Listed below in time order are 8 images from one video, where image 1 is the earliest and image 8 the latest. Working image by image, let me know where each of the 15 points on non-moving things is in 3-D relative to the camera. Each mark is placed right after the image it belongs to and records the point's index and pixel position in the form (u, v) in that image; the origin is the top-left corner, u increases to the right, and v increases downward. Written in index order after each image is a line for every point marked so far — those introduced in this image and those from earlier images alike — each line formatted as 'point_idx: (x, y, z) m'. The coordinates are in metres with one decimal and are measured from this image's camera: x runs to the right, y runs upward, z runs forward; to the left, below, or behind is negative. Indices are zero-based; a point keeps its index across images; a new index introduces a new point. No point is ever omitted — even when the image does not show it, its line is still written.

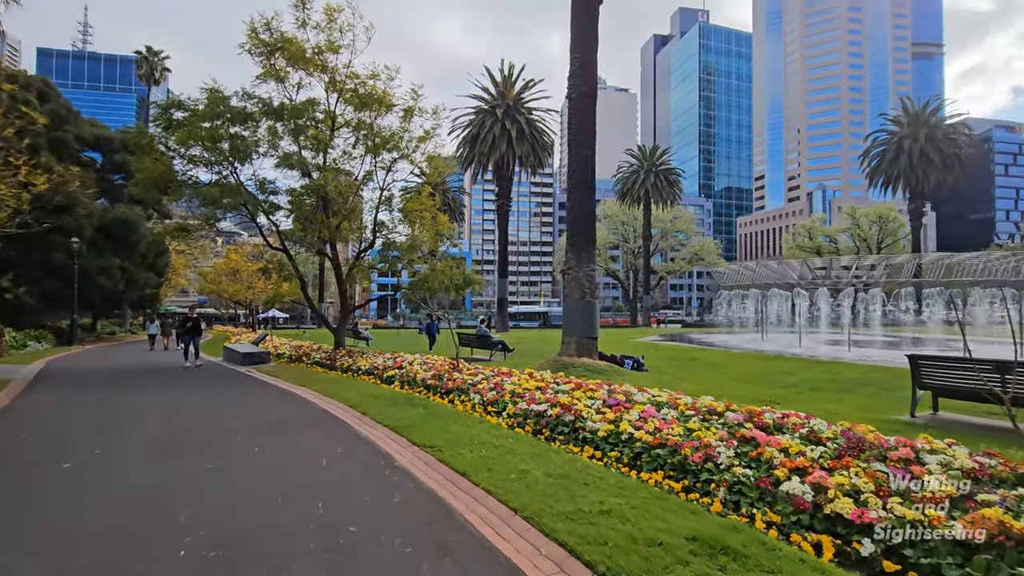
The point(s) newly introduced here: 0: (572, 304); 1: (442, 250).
0: (+1.5, -0.4, +13.3) m
1: (-2.7, +1.4, +19.4) m
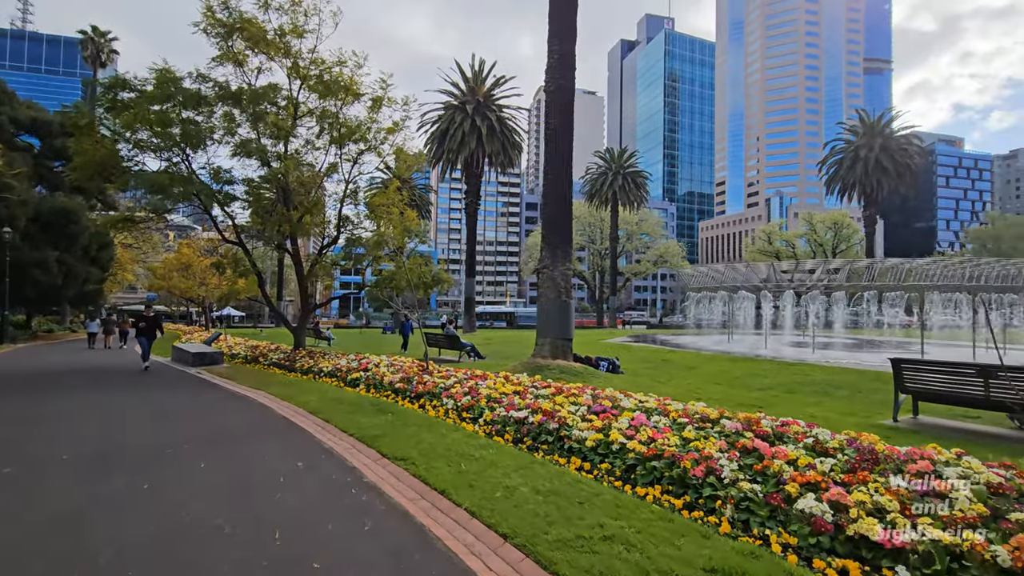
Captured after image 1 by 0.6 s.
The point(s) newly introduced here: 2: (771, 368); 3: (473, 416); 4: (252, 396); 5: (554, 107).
0: (+0.9, -0.4, +12.8) m
1: (-3.8, +1.5, +18.7) m
2: (+7.3, -2.3, +14.5) m
3: (-0.6, -1.9, +7.8) m
4: (-5.2, -2.2, +10.4) m
5: (+1.1, +4.6, +13.2) m
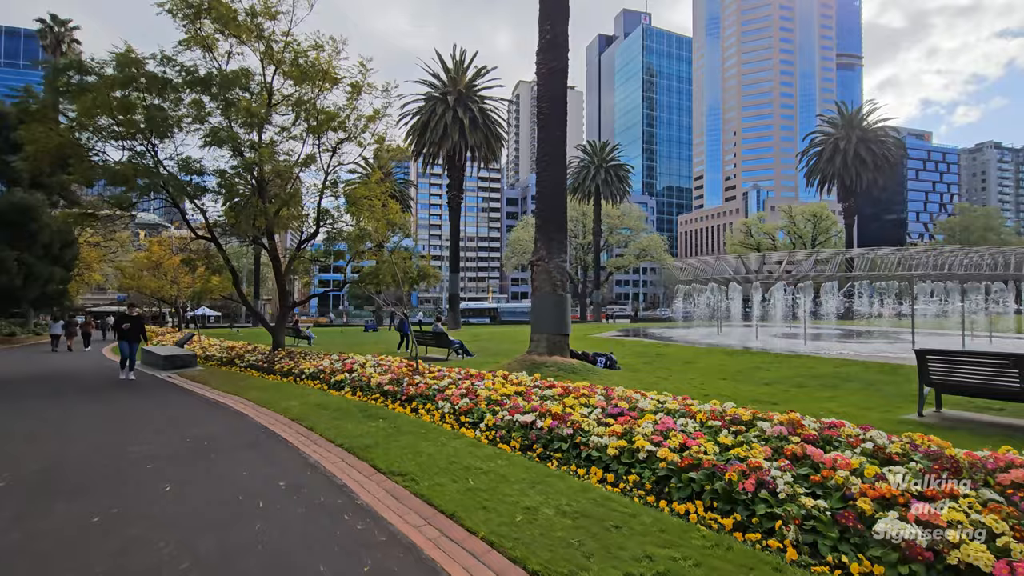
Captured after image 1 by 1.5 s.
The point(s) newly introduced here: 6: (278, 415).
0: (+0.7, -0.2, +12.2) m
1: (-4.2, +1.6, +17.9) m
2: (+7.1, -2.0, +14.1) m
3: (-0.5, -1.8, +7.1) m
4: (-5.3, -2.1, +9.6) m
5: (+0.8, +4.8, +12.6) m
6: (-3.7, -2.0, +8.2) m
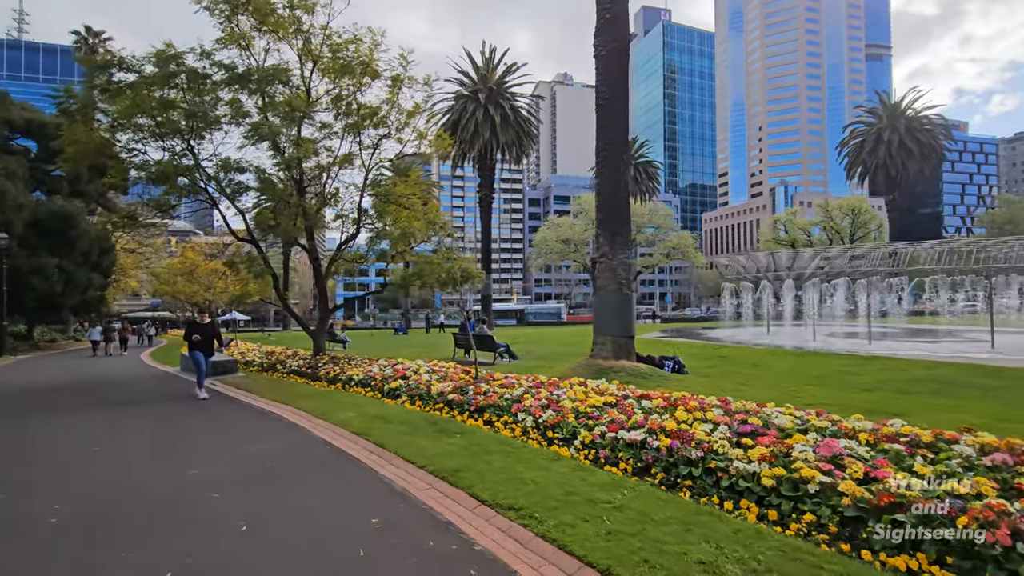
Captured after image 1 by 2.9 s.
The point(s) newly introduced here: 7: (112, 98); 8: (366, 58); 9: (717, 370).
0: (+2.1, -0.2, +11.3) m
1: (-2.6, +1.6, +17.2) m
2: (+8.5, -1.9, +12.9) m
3: (+0.6, -1.8, +6.2) m
4: (-4.0, -2.2, +8.9) m
5: (+2.1, +4.8, +11.7) m
6: (-2.5, -2.0, +7.5) m
7: (-10.5, +5.0, +13.6) m
8: (-4.4, +7.0, +15.7) m
9: (+4.9, -2.0, +12.3) m
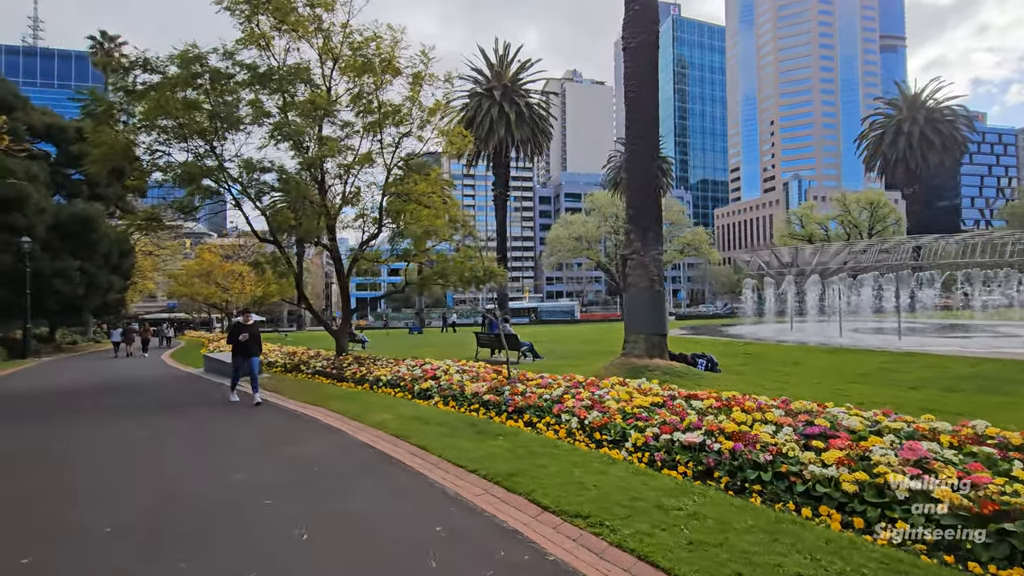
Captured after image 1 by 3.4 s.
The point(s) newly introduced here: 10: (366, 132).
0: (+2.7, -0.1, +11.1) m
1: (-1.9, +1.6, +17.1) m
2: (+9.2, -1.8, +12.6) m
3: (+1.2, -1.8, +6.1) m
4: (-3.4, -2.2, +8.8) m
5: (+2.7, +4.9, +11.4) m
6: (-1.9, -2.0, +7.3) m
7: (-9.9, +4.9, +13.6) m
8: (-3.8, +7.0, +15.6) m
9: (+5.6, -1.9, +12.1) m
10: (-4.3, +4.7, +15.4) m
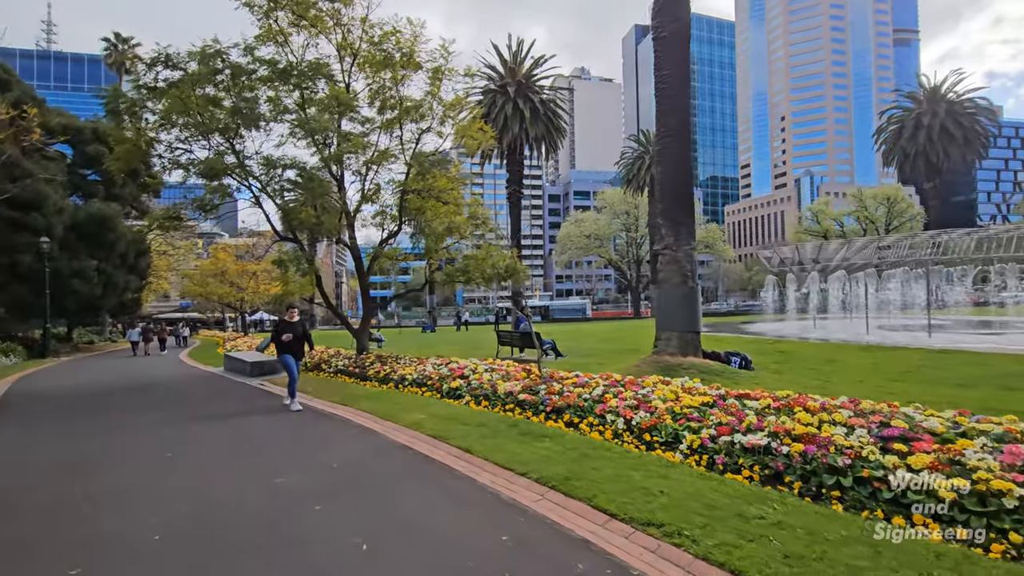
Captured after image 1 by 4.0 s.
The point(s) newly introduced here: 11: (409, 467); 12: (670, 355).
0: (+3.3, -0.1, +10.8) m
1: (-1.2, +1.7, +16.8) m
2: (+9.8, -1.7, +12.2) m
3: (+1.7, -1.7, +5.8) m
4: (-2.8, -2.1, +8.6) m
5: (+3.3, +5.0, +11.1) m
6: (-1.4, -2.0, +7.1) m
7: (-9.3, +5.0, +13.5) m
8: (-3.1, +7.1, +15.3) m
9: (+6.2, -1.8, +11.7) m
10: (-3.7, +4.7, +15.2) m
11: (-1.1, -1.9, +5.6) m
12: (+3.2, -1.4, +10.5) m
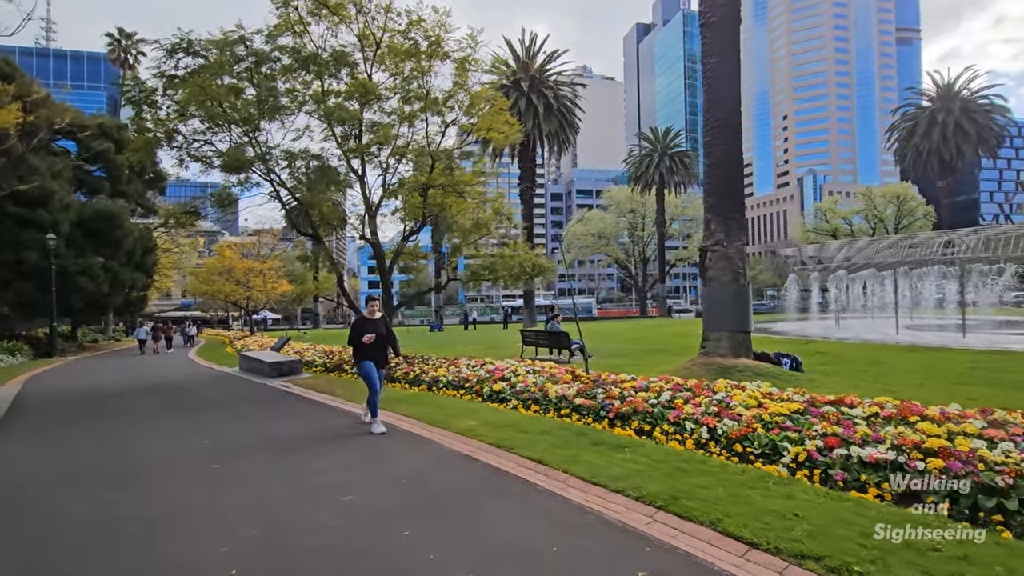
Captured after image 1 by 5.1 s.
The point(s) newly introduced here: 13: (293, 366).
0: (+4.1, 0.0, +10.3) m
1: (-0.4, +1.7, +16.3) m
2: (+10.7, -1.6, +11.7) m
3: (+2.5, -1.7, +5.3) m
4: (-2.0, -2.1, +8.1) m
5: (+4.2, +5.0, +10.6) m
6: (-0.5, -1.9, +6.6) m
7: (-8.4, +5.0, +12.9) m
8: (-2.3, +7.1, +14.8) m
9: (+7.0, -1.7, +11.2) m
10: (-2.9, +4.8, +14.7) m
11: (-0.3, -1.9, +5.0) m
12: (+4.0, -1.3, +10.0) m
13: (-6.3, -2.3, +14.8) m
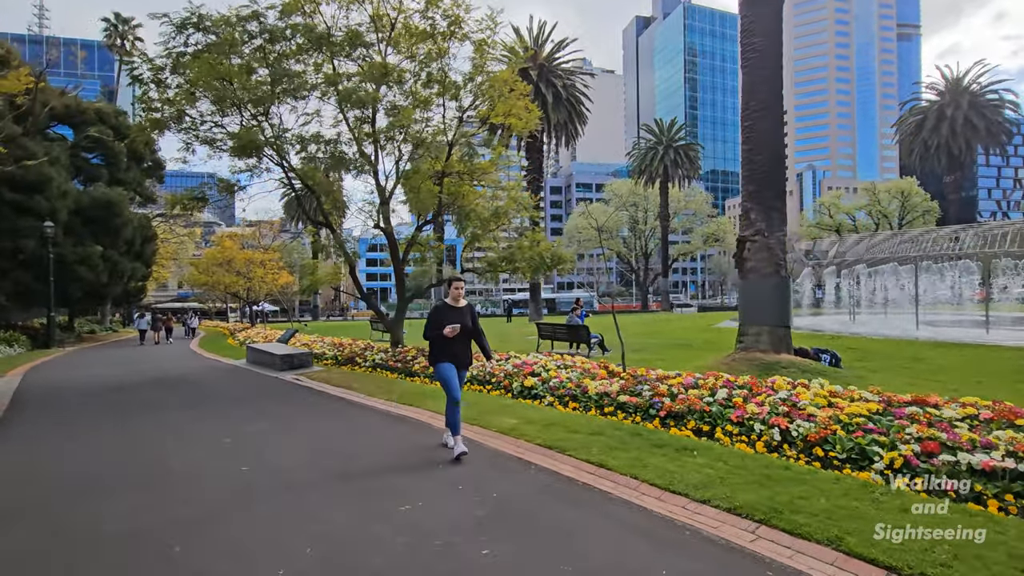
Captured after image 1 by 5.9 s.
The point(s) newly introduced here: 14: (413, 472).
0: (+4.7, +0.1, +9.8) m
1: (+0.2, +2.0, +15.8) m
2: (+11.2, -1.5, +11.3) m
3: (+3.1, -1.6, +4.8) m
4: (-1.4, -1.9, +7.6) m
5: (+4.7, +5.2, +10.1) m
6: (0.0, -1.8, +6.1) m
7: (-7.9, +5.3, +12.3) m
8: (-1.7, +7.4, +14.2) m
9: (+7.6, -1.6, +10.8) m
10: (-2.3, +5.1, +14.1) m
11: (+0.3, -1.8, +4.6) m
12: (+4.6, -1.2, +9.6) m
13: (-5.8, -2.0, +14.3) m
14: (-1.0, -1.8, +5.0) m
